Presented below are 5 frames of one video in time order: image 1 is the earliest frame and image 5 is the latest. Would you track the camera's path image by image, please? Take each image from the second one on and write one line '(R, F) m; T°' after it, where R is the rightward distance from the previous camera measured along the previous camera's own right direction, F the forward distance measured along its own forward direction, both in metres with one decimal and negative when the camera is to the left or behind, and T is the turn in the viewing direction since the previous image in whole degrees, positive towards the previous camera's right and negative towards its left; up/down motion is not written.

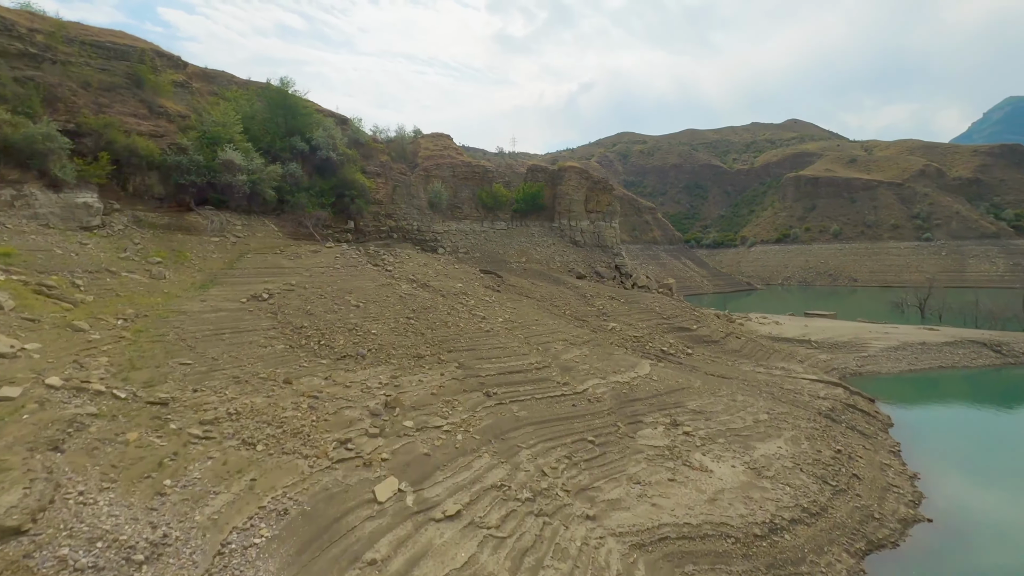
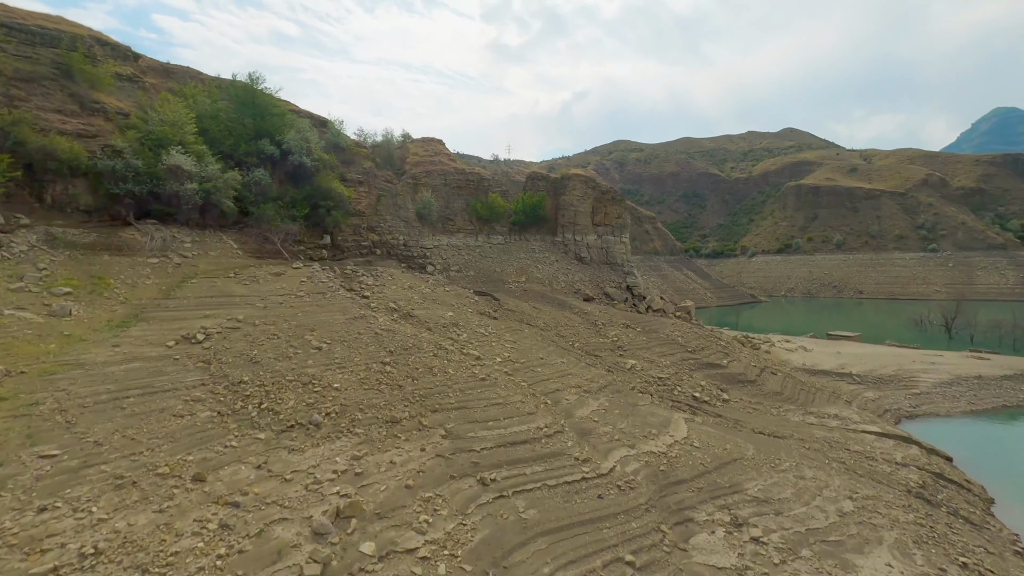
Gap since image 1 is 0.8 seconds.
(-0.1, +1.9) m; +1°
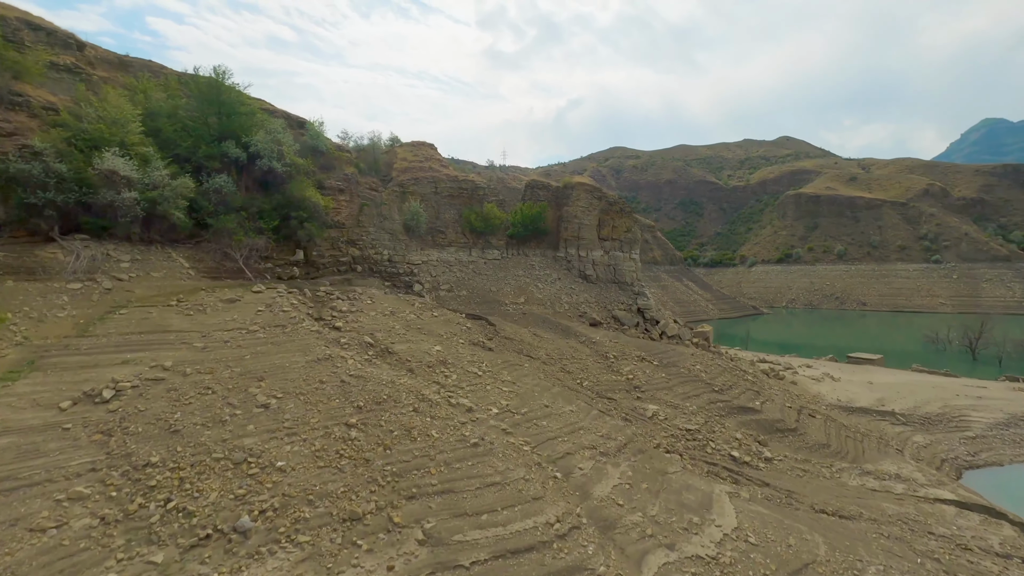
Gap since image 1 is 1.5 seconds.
(-0.1, +1.6) m; +1°
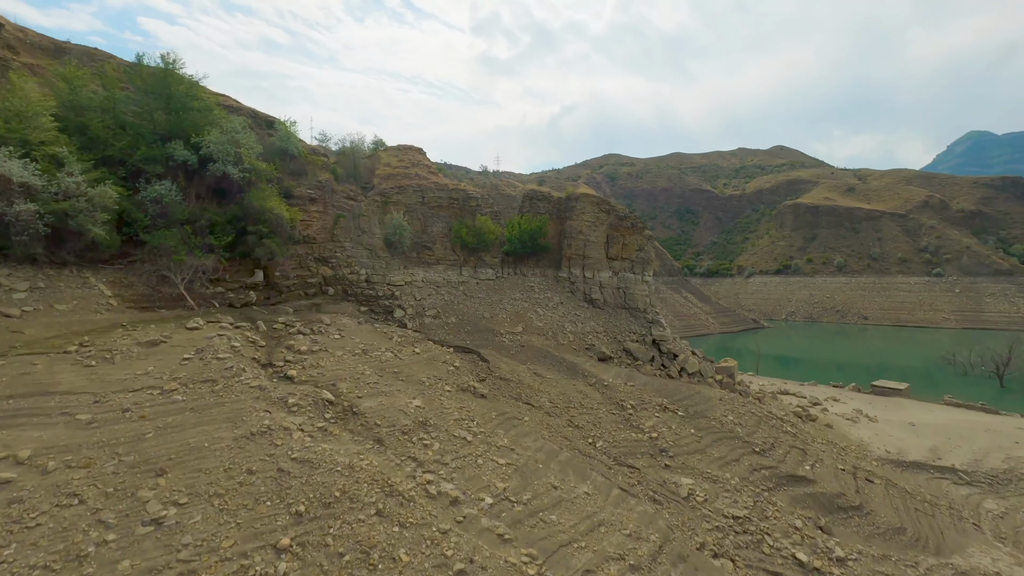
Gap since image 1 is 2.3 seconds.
(-0.1, +1.8) m; +1°
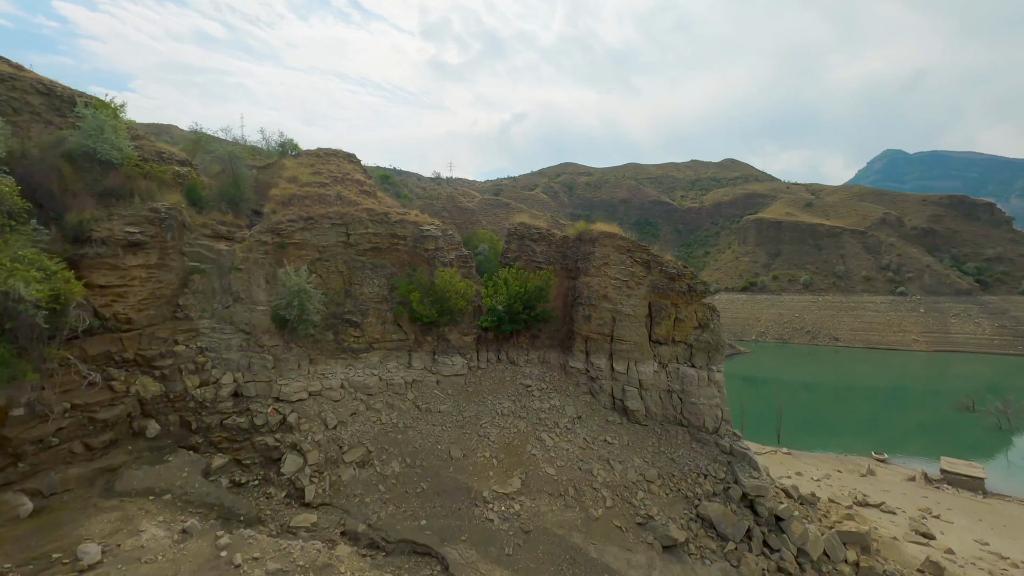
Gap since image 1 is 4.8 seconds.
(-0.5, +5.1) m; +6°
